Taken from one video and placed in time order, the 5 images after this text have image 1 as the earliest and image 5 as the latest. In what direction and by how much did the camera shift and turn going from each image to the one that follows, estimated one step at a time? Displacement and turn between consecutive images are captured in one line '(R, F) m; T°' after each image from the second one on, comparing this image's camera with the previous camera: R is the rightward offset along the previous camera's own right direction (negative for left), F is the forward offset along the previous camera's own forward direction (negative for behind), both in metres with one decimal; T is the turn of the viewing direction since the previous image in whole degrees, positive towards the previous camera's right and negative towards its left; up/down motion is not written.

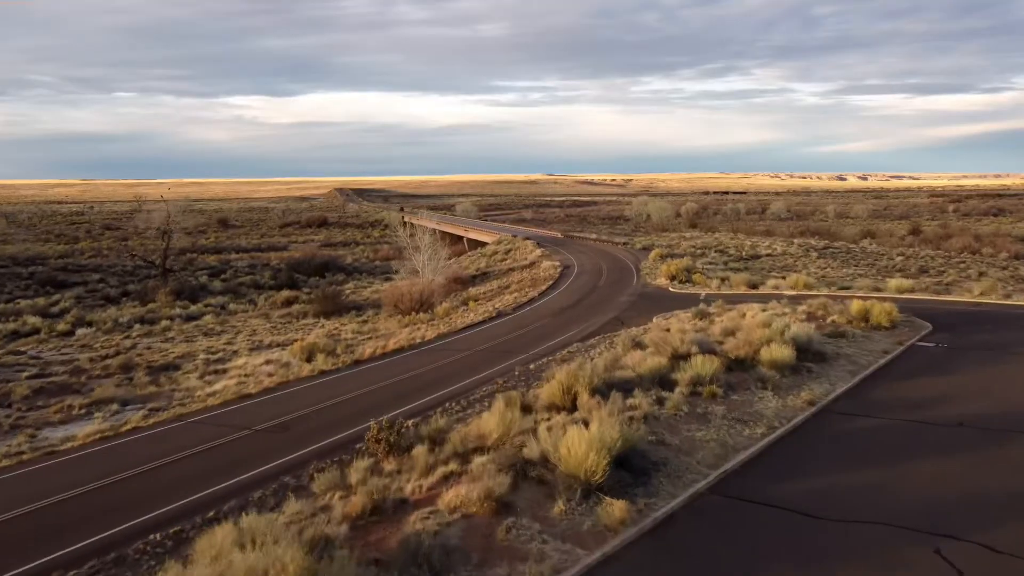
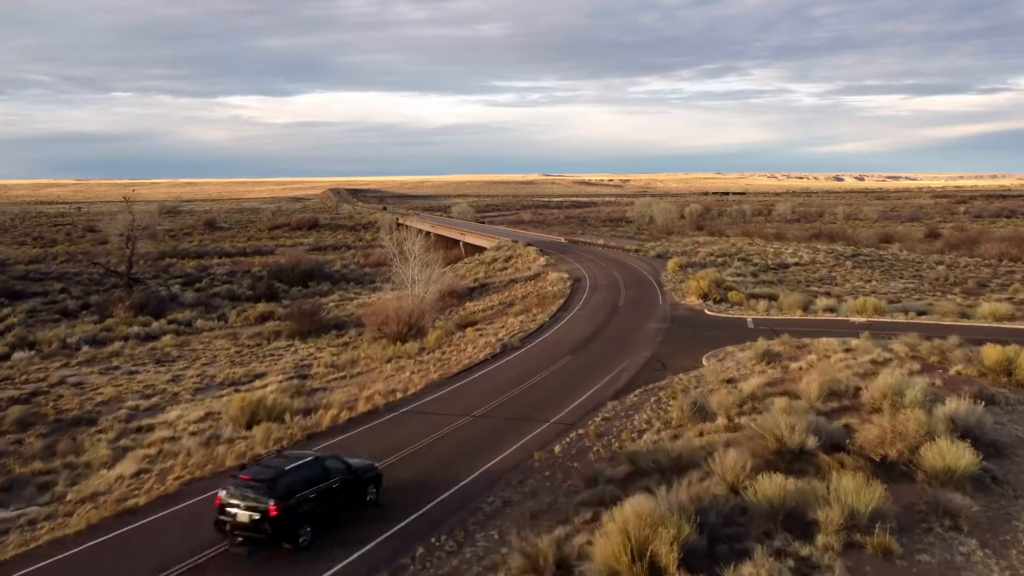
(-0.3, +5.8) m; 0°
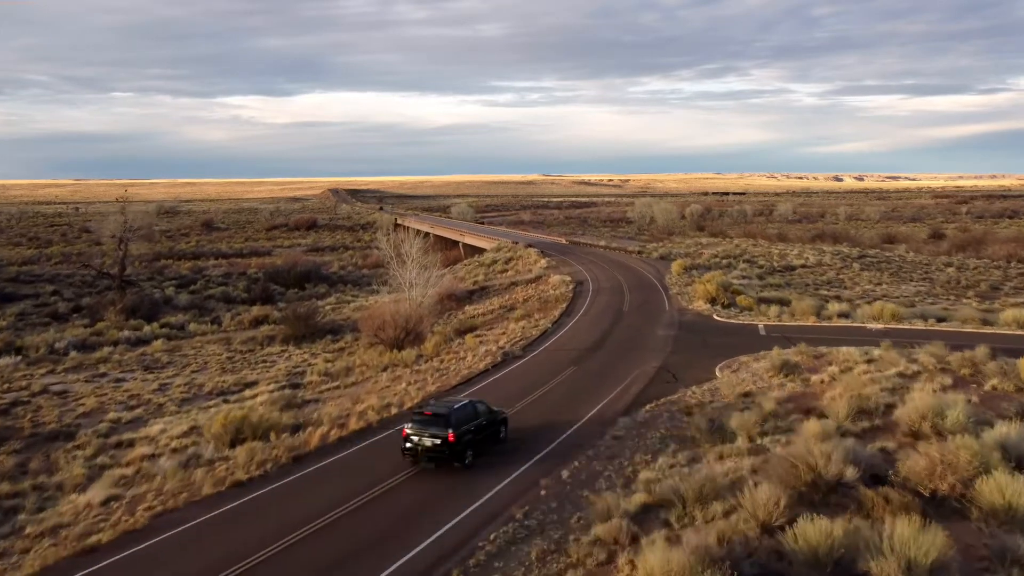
(-0.1, +1.1) m; 0°
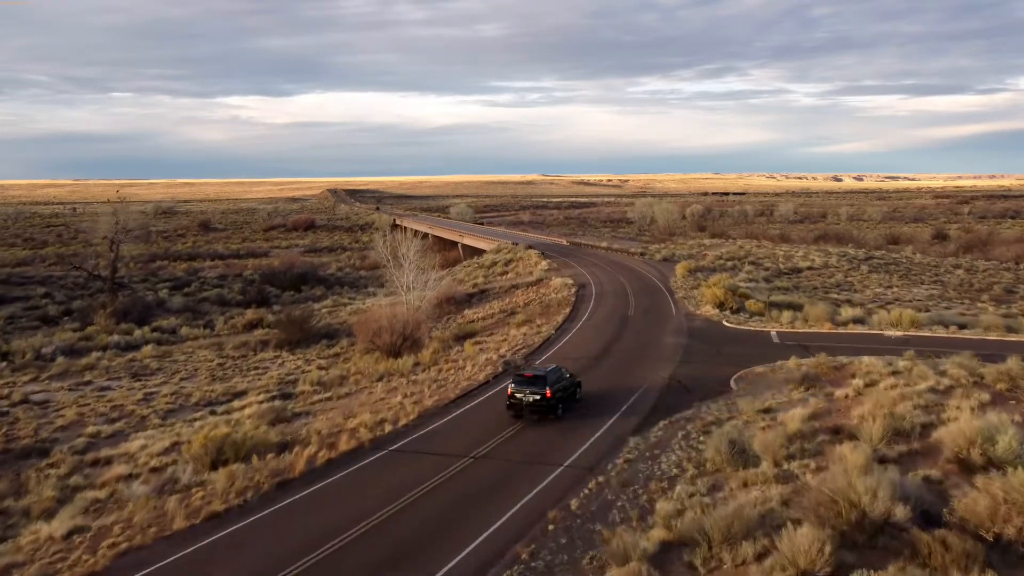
(-0.1, +1.1) m; 0°
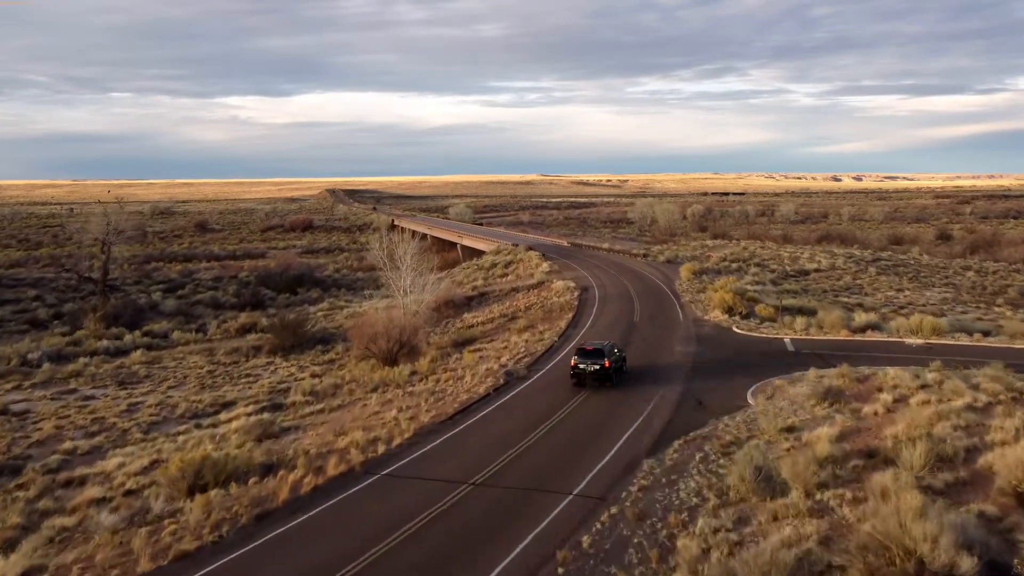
(-0.1, +1.2) m; 0°
